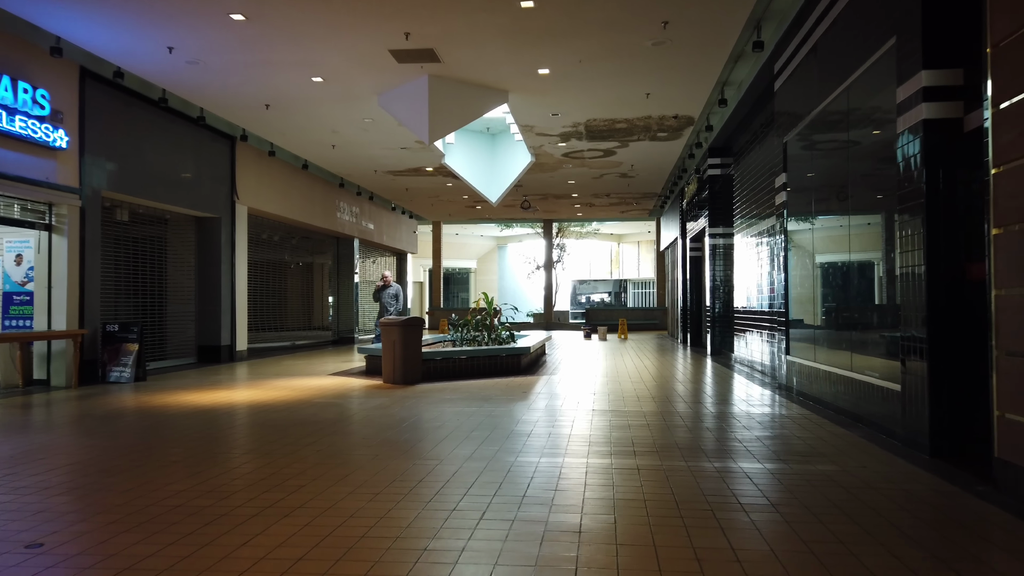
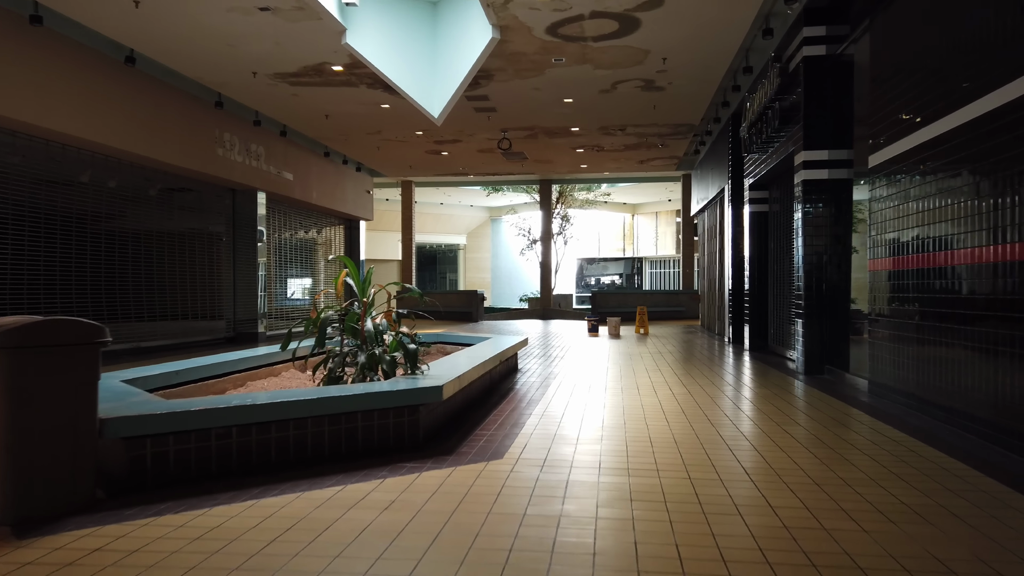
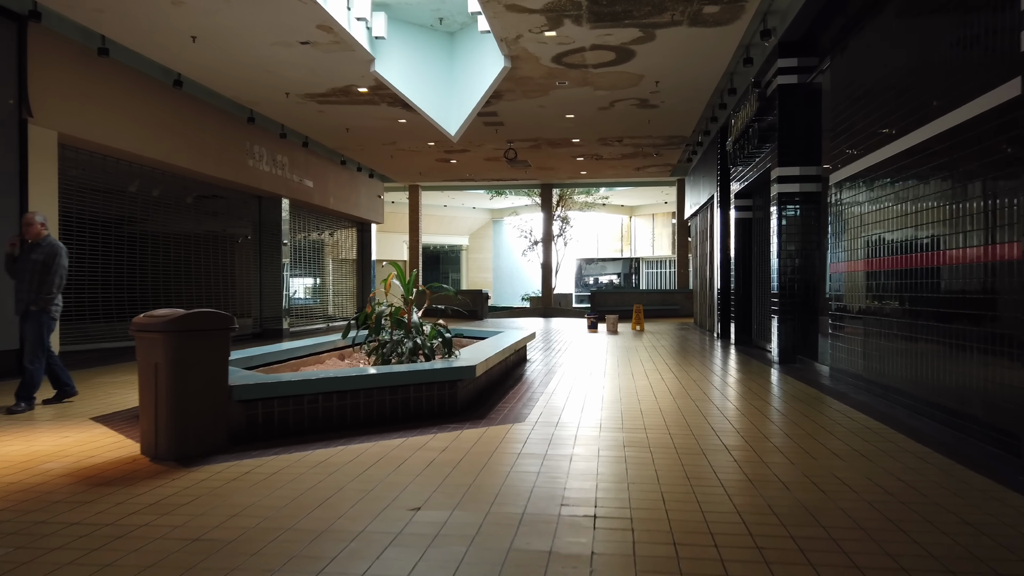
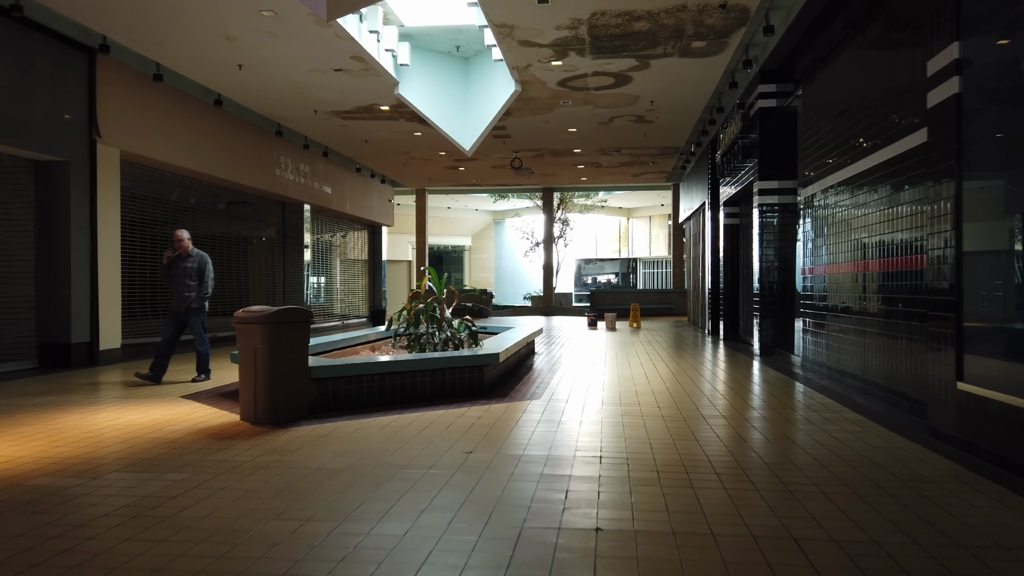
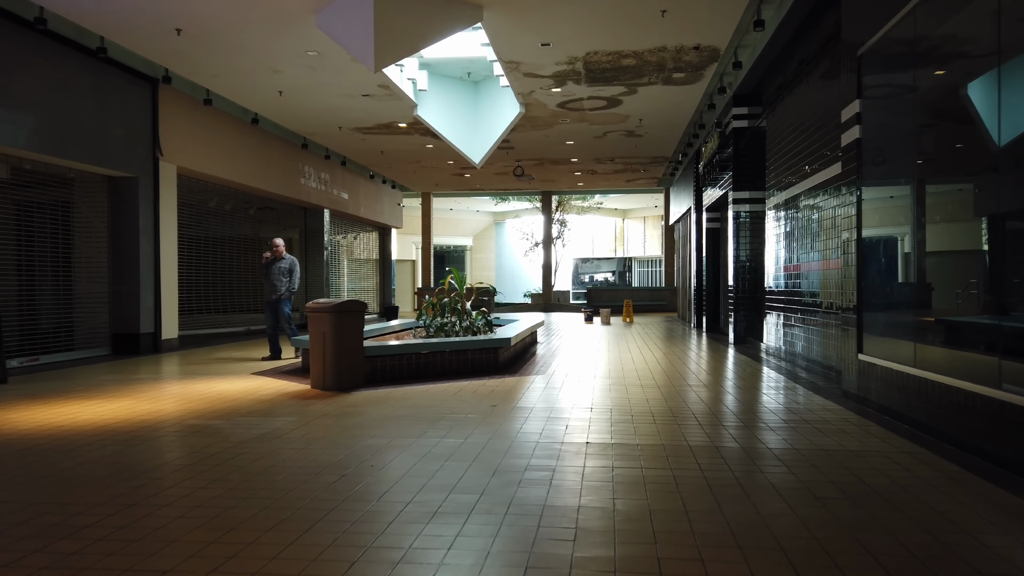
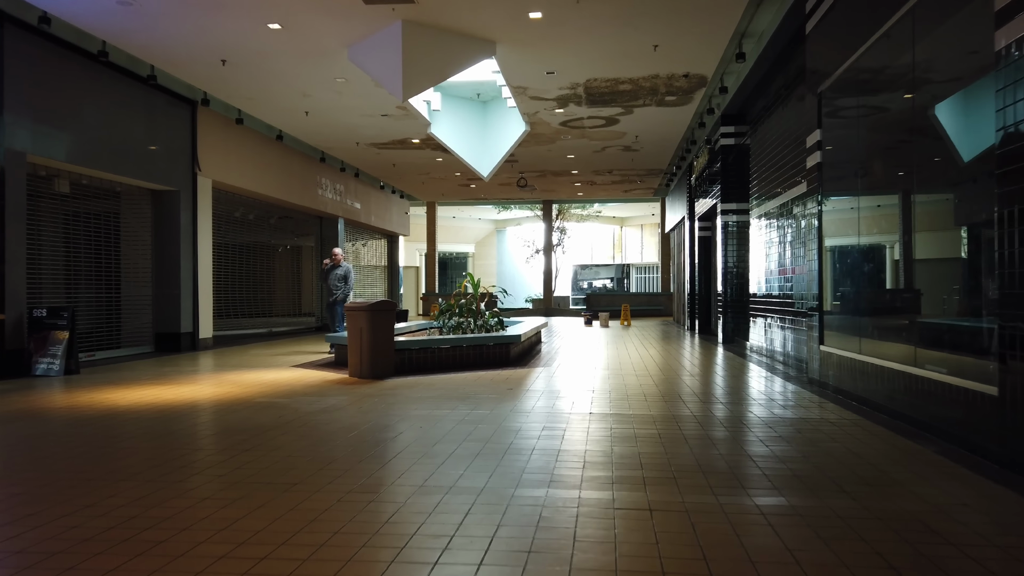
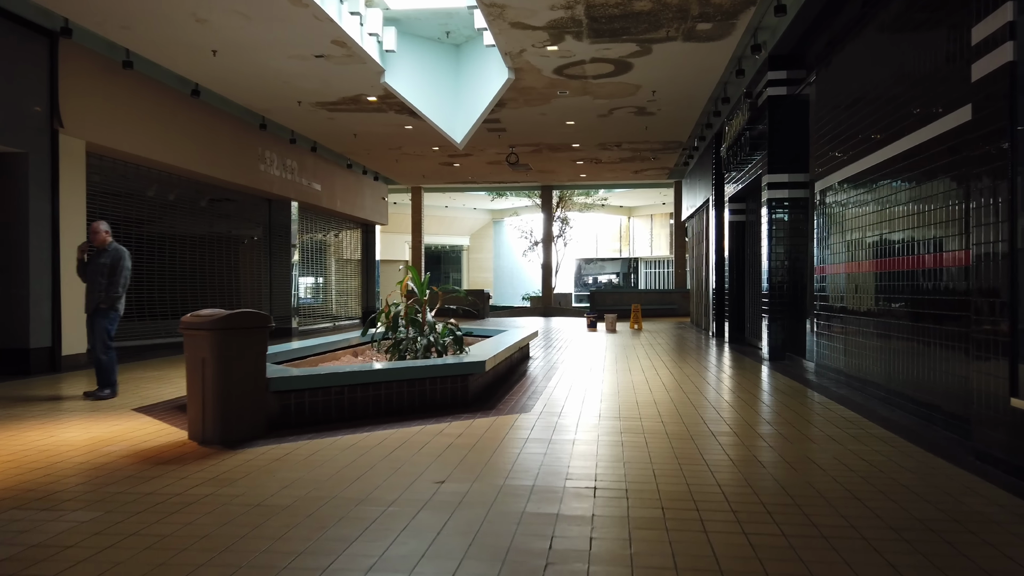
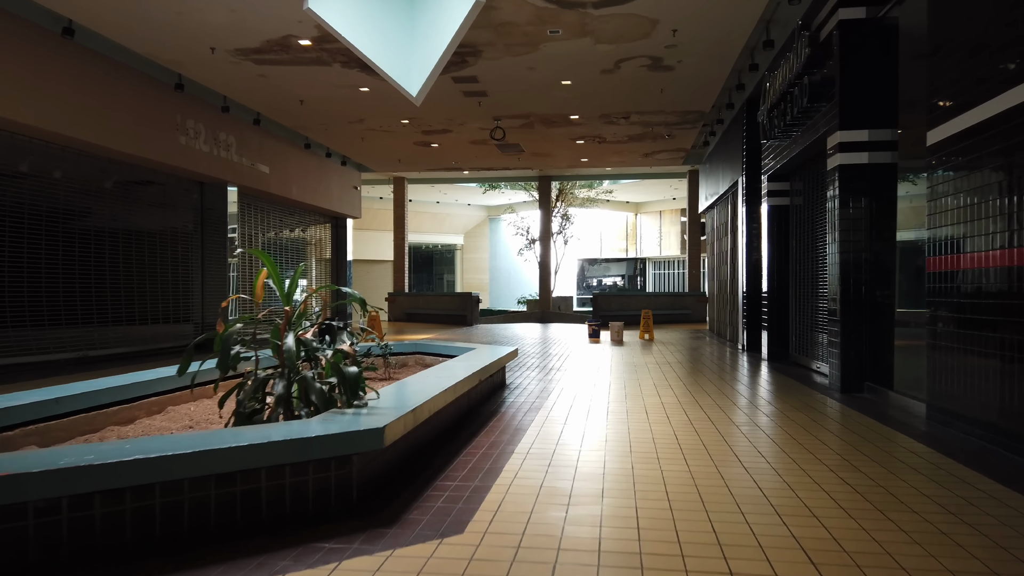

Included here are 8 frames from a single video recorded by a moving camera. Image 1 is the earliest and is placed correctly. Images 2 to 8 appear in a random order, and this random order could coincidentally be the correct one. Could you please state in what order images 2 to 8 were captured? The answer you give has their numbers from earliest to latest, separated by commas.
6, 5, 4, 7, 3, 2, 8
